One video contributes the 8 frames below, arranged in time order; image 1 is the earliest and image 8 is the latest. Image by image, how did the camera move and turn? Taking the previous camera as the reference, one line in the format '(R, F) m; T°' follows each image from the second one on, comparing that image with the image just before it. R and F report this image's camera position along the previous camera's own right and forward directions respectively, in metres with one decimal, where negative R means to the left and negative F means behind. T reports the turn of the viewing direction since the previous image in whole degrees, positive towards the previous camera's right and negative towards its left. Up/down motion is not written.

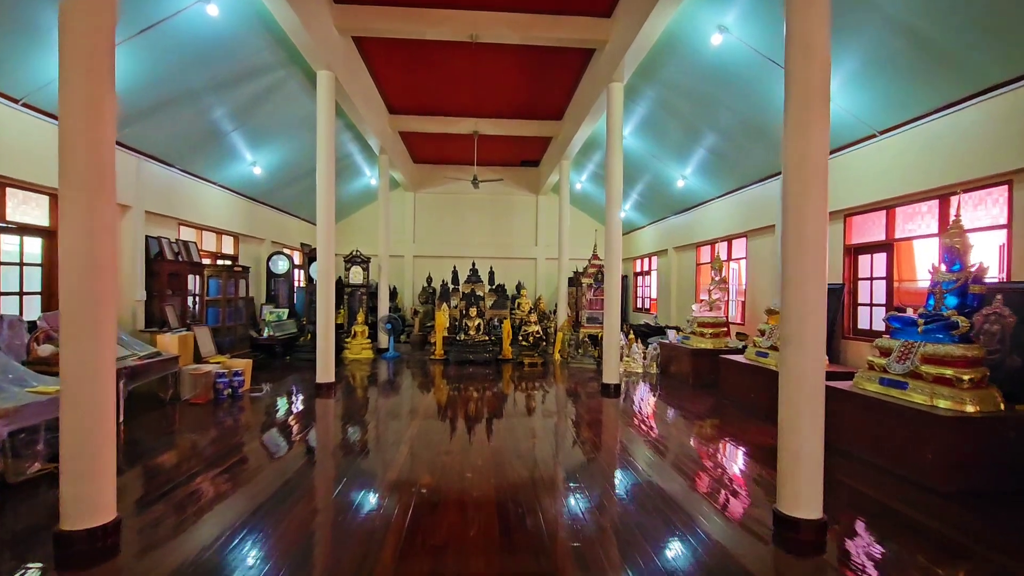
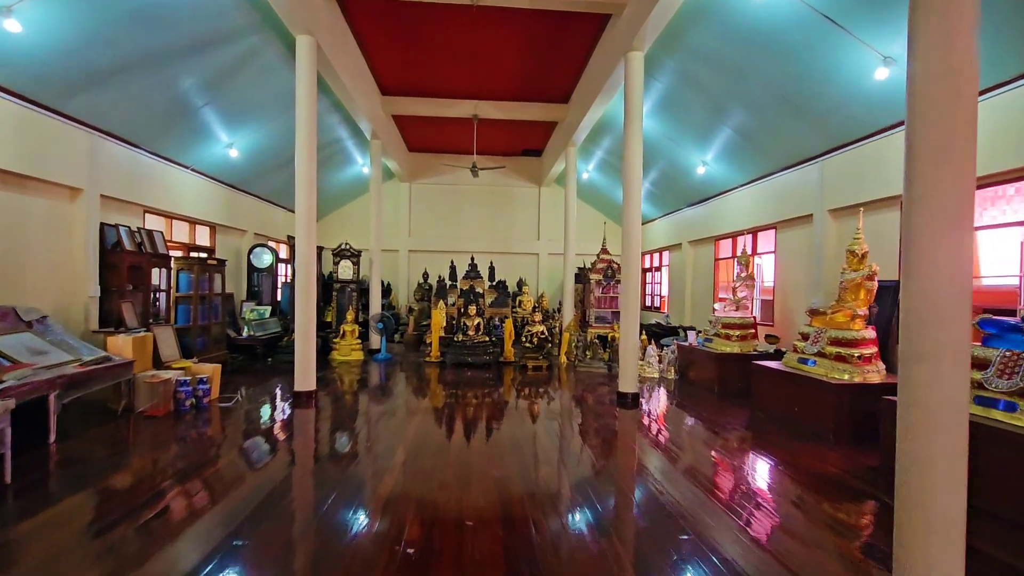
(-0.1, +0.6) m; 0°
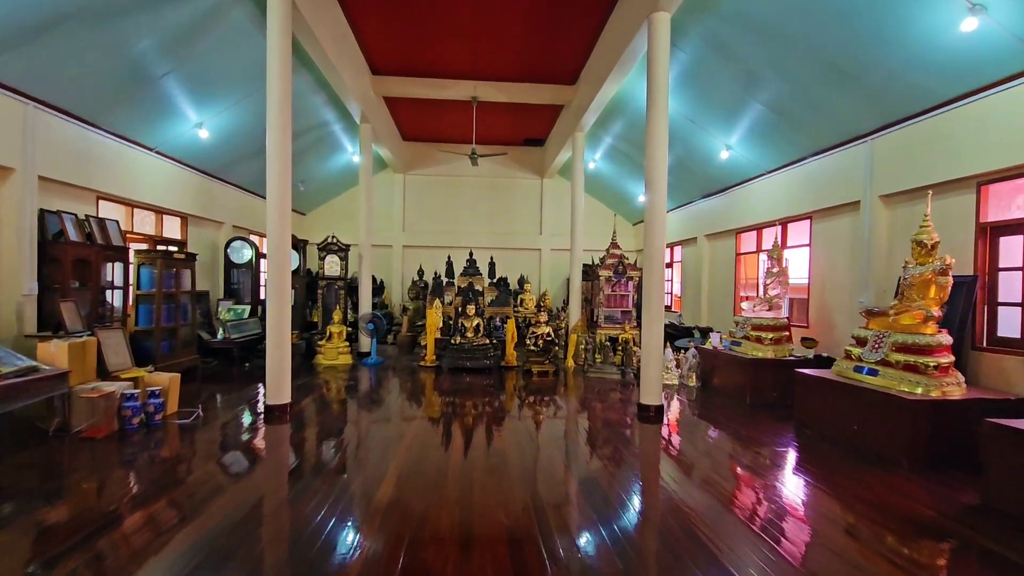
(-0.1, +0.6) m; 0°
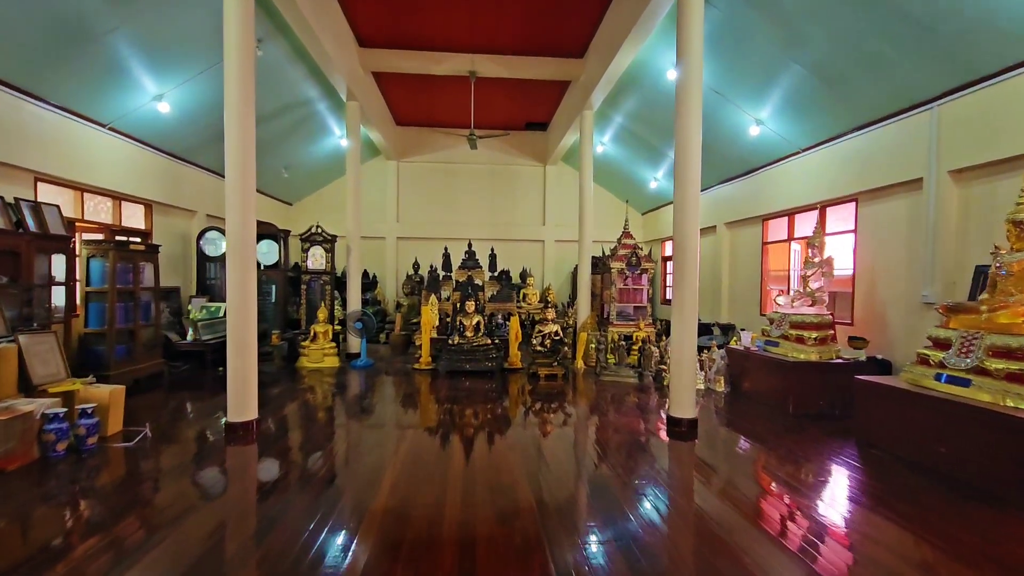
(-0.1, +0.6) m; 0°
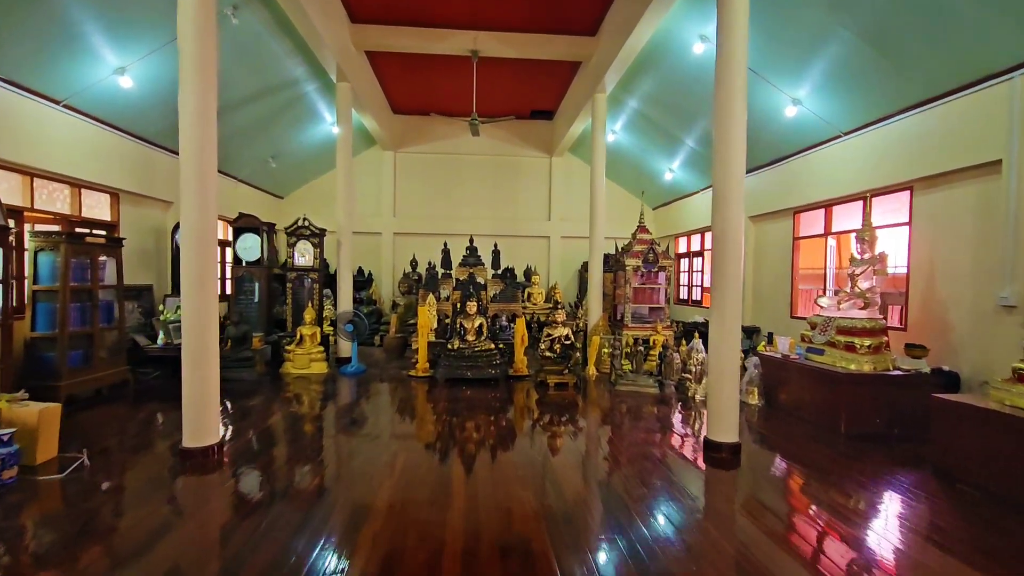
(-0.1, +0.5) m; 0°
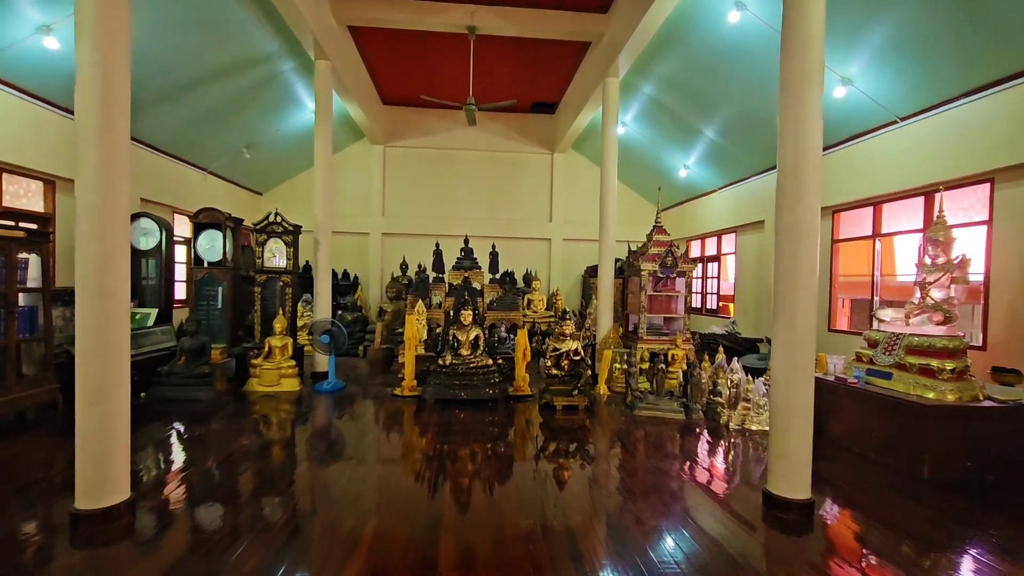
(-0.1, +0.7) m; +1°
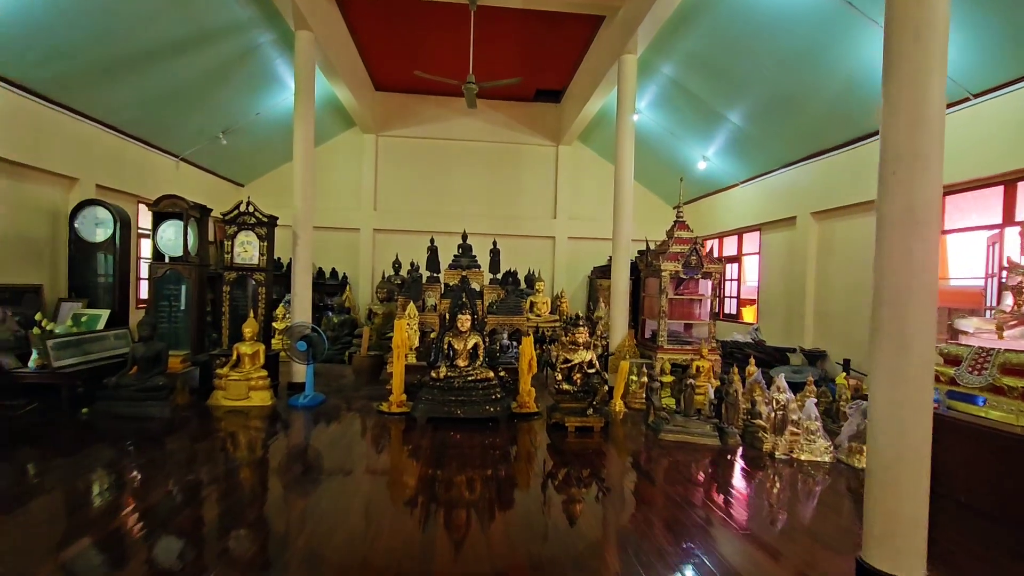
(-0.1, +0.6) m; 0°
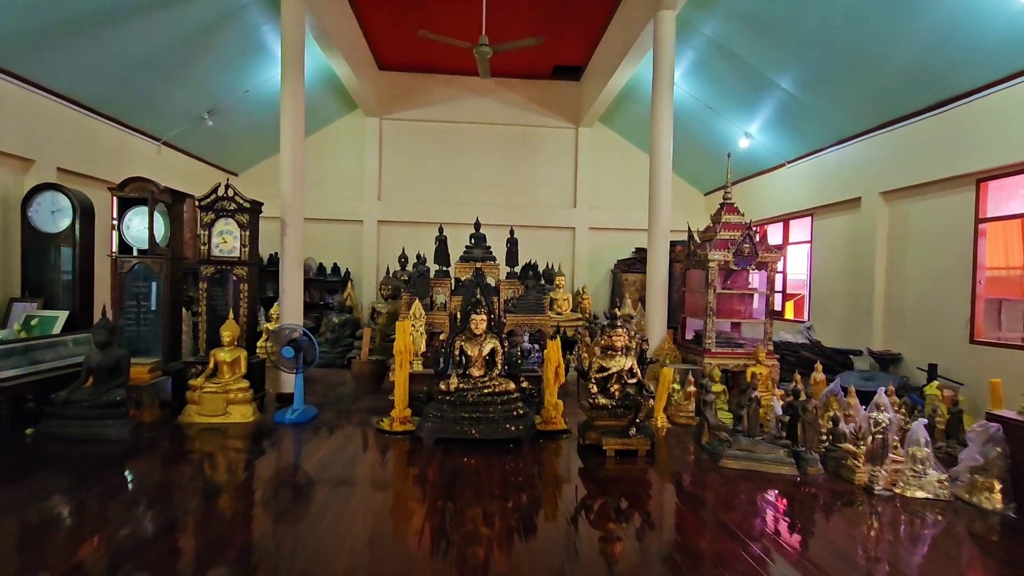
(-0.1, +0.6) m; -1°
